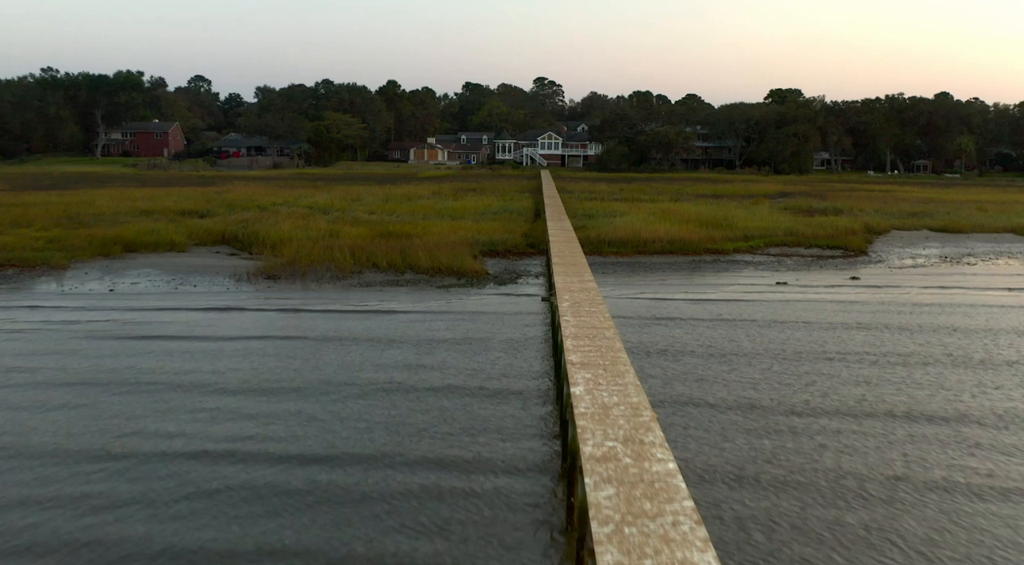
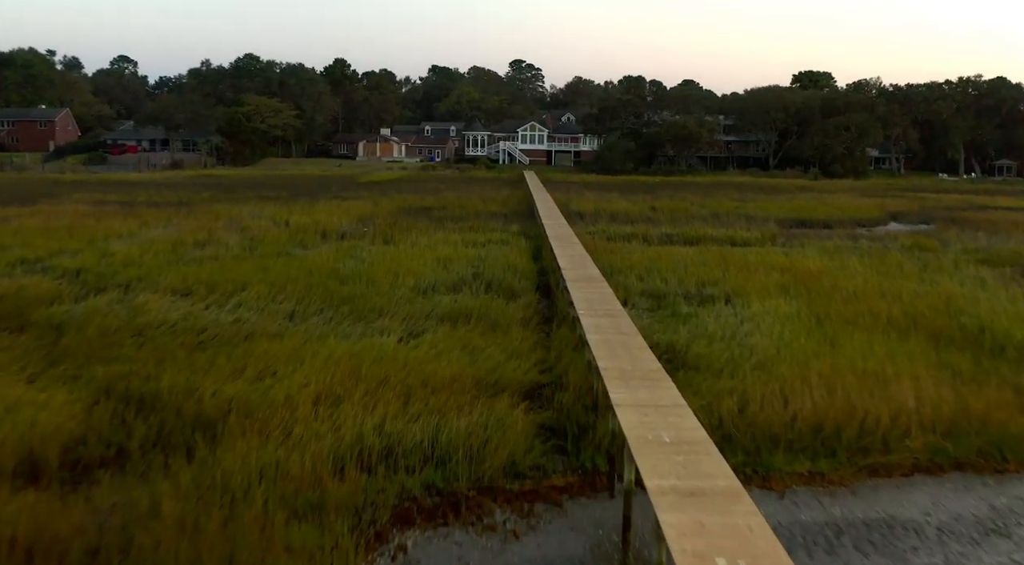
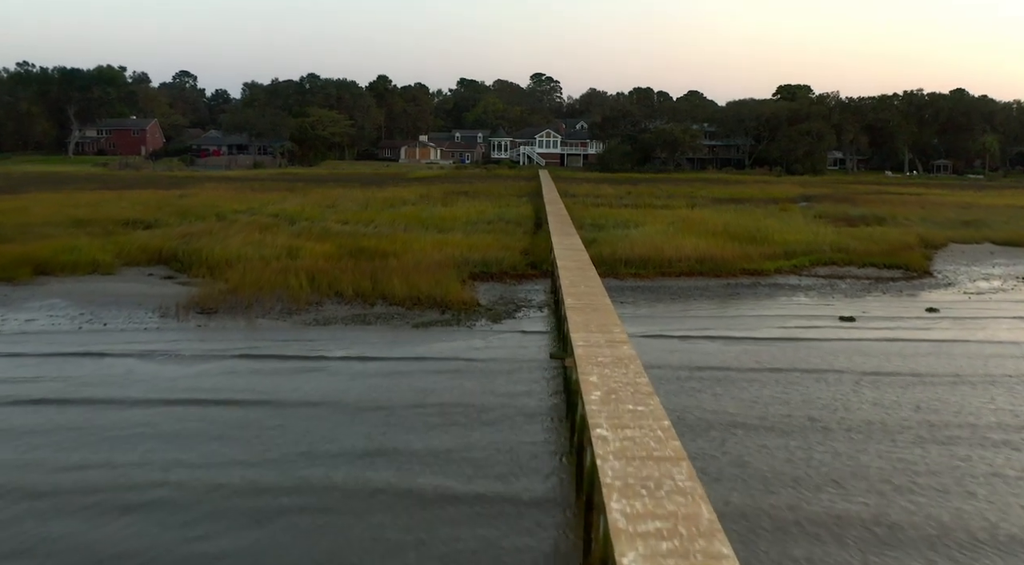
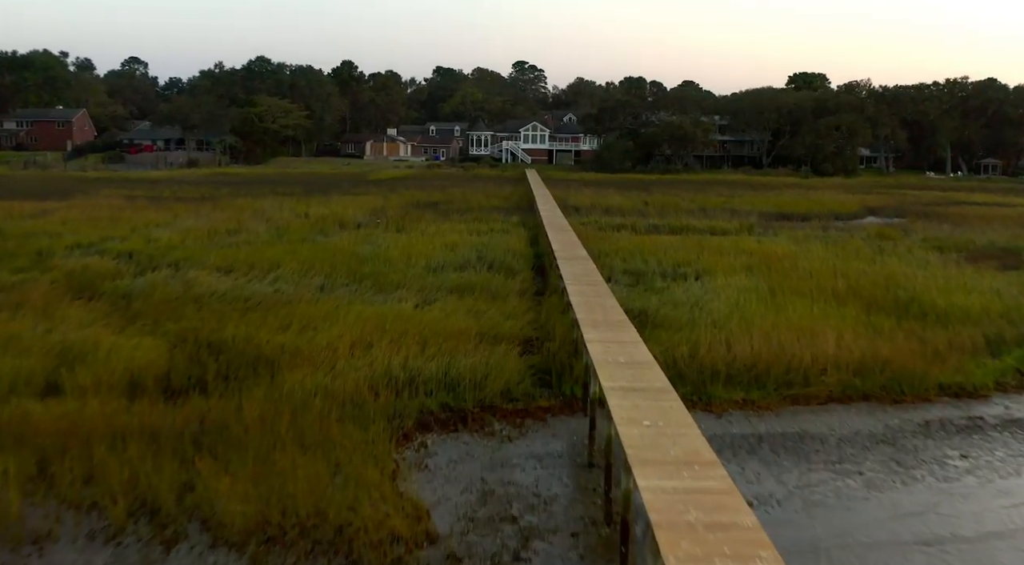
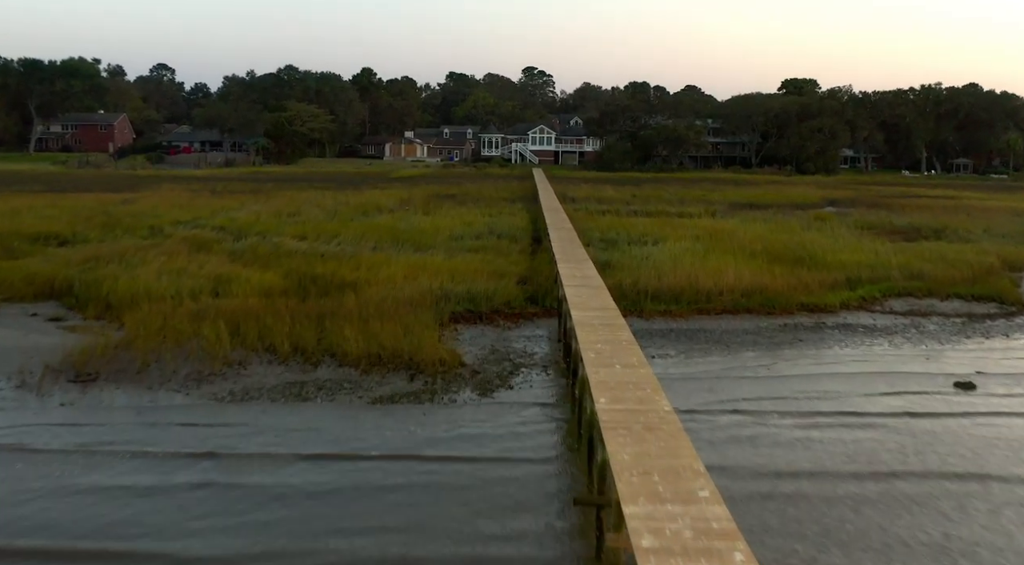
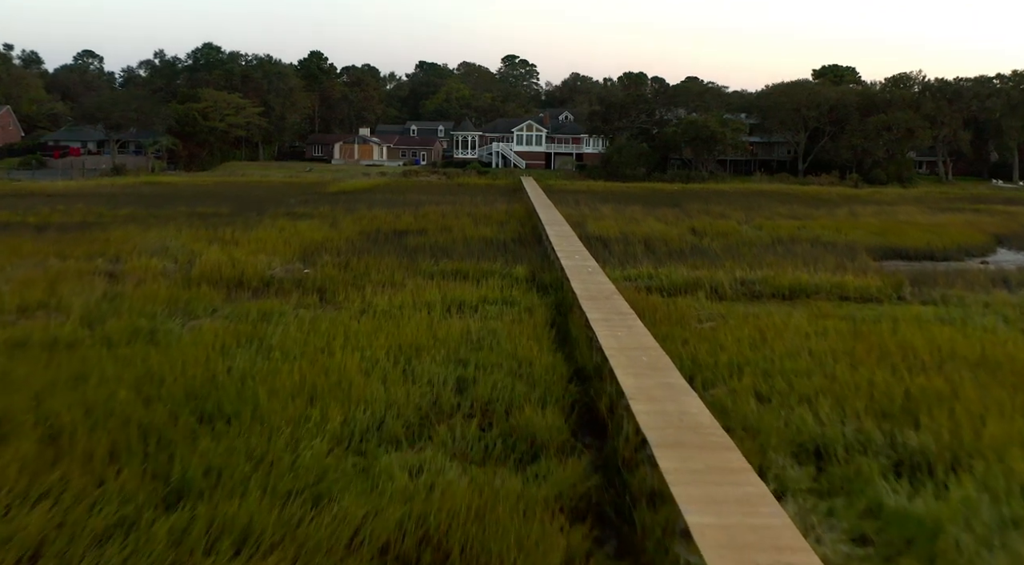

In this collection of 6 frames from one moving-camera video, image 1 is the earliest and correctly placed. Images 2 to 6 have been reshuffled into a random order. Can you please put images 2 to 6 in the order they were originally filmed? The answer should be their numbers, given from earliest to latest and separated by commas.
3, 5, 4, 2, 6
